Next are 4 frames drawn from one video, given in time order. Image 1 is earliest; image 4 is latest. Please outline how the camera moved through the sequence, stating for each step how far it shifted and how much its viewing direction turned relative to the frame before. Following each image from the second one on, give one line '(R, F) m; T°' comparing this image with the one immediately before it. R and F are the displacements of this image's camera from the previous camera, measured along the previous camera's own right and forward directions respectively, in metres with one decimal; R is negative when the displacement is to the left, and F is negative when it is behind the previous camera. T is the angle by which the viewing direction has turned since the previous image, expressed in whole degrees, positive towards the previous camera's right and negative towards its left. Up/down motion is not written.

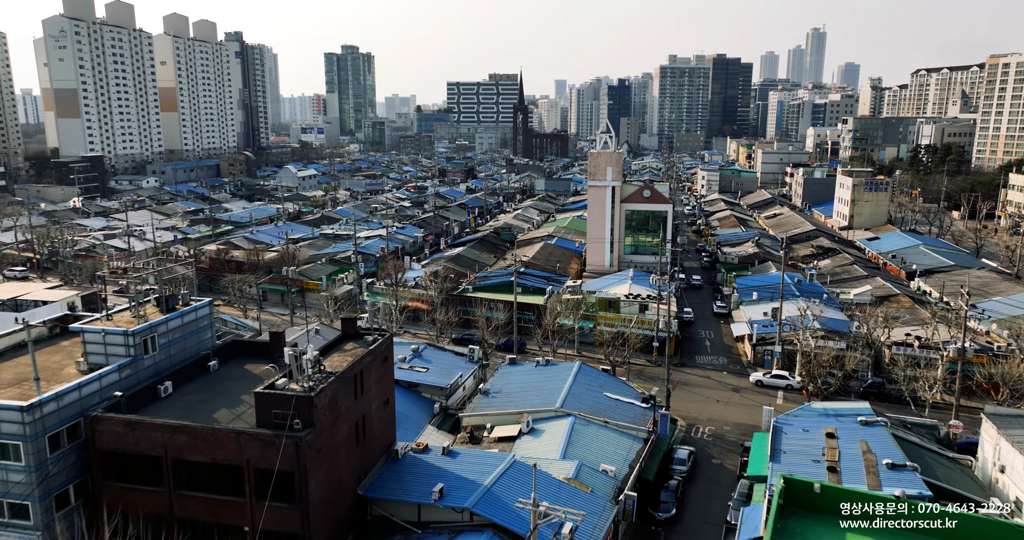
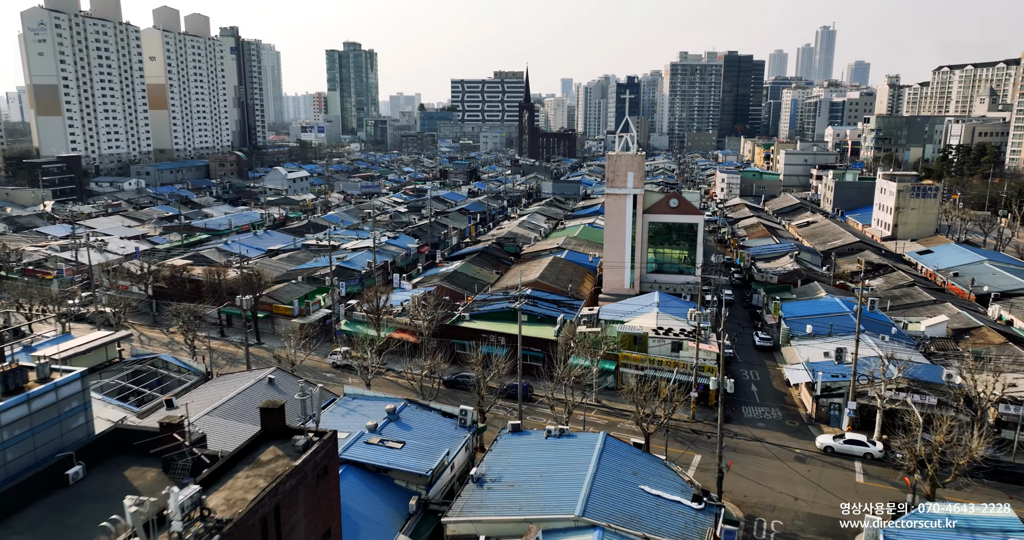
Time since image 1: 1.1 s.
(0.0, +4.3) m; 0°
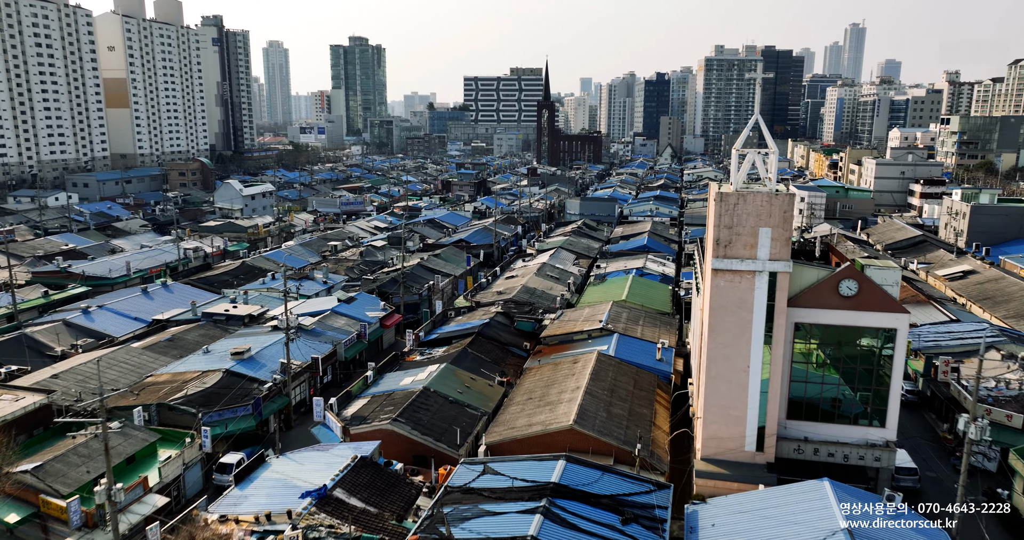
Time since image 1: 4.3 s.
(0.0, +13.0) m; -1°
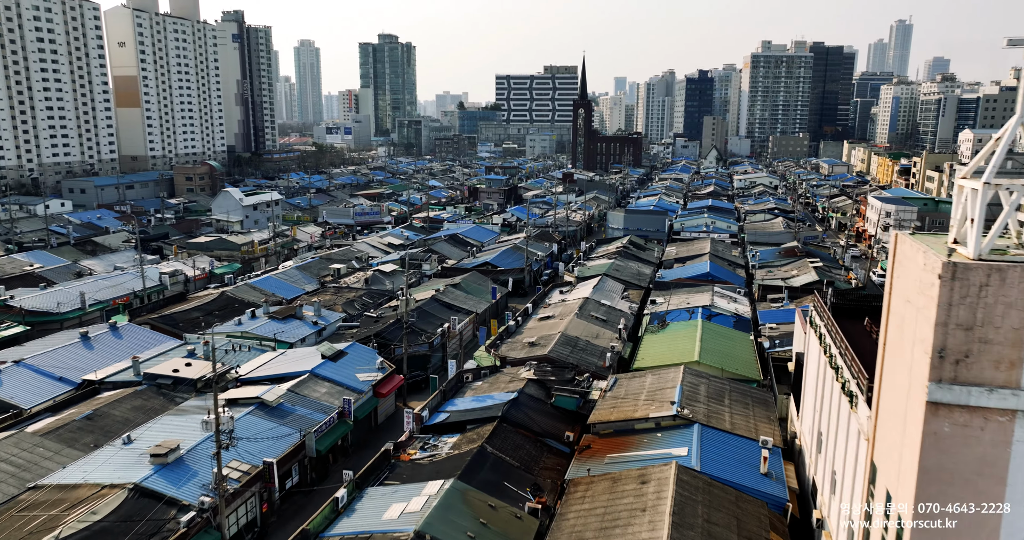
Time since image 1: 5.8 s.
(-0.2, +5.9) m; -3°
